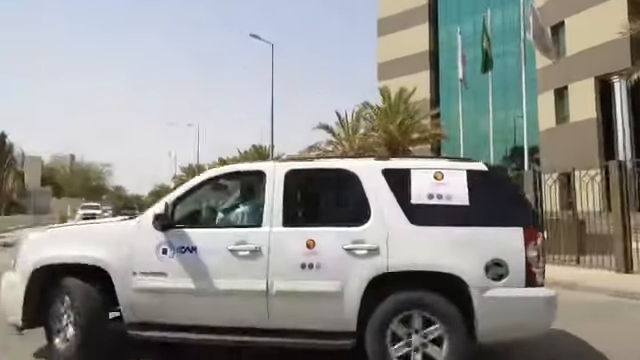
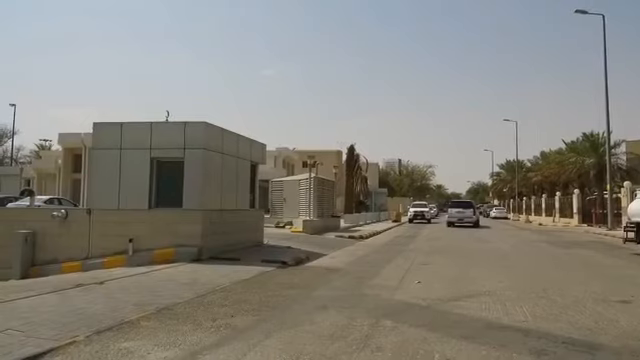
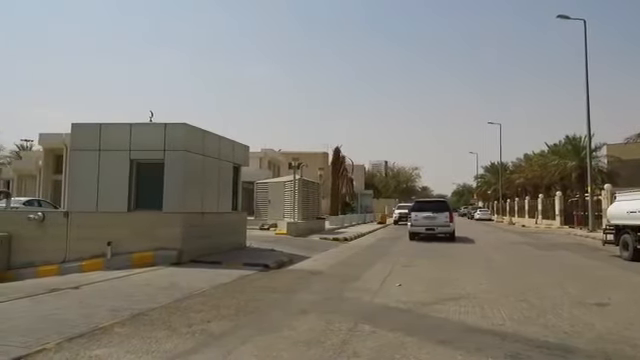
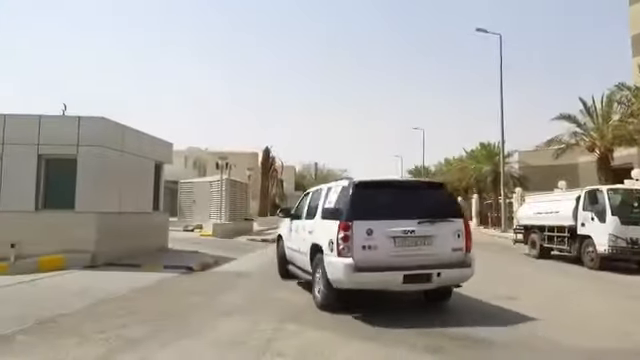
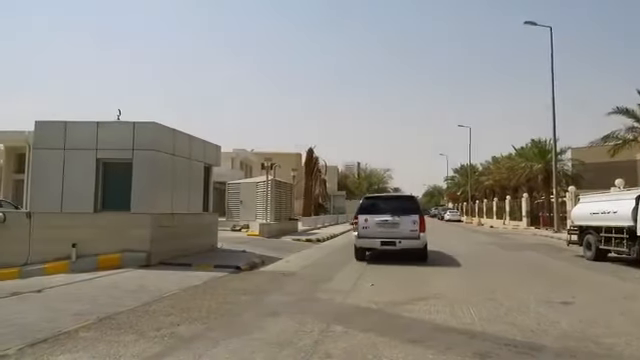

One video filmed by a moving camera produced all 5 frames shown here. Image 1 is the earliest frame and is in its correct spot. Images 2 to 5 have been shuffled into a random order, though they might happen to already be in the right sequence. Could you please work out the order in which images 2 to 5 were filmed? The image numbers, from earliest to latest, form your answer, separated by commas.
4, 5, 3, 2
